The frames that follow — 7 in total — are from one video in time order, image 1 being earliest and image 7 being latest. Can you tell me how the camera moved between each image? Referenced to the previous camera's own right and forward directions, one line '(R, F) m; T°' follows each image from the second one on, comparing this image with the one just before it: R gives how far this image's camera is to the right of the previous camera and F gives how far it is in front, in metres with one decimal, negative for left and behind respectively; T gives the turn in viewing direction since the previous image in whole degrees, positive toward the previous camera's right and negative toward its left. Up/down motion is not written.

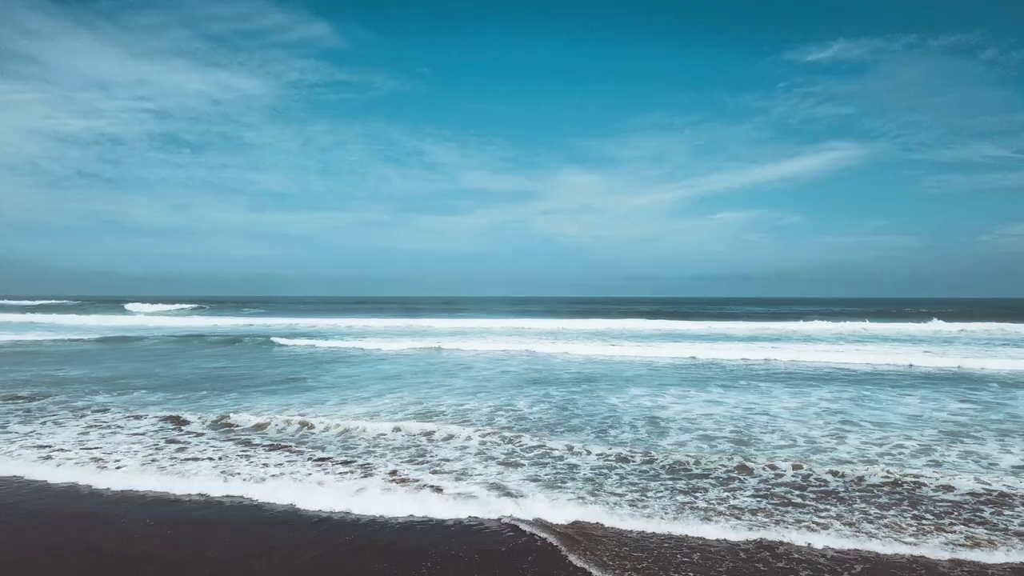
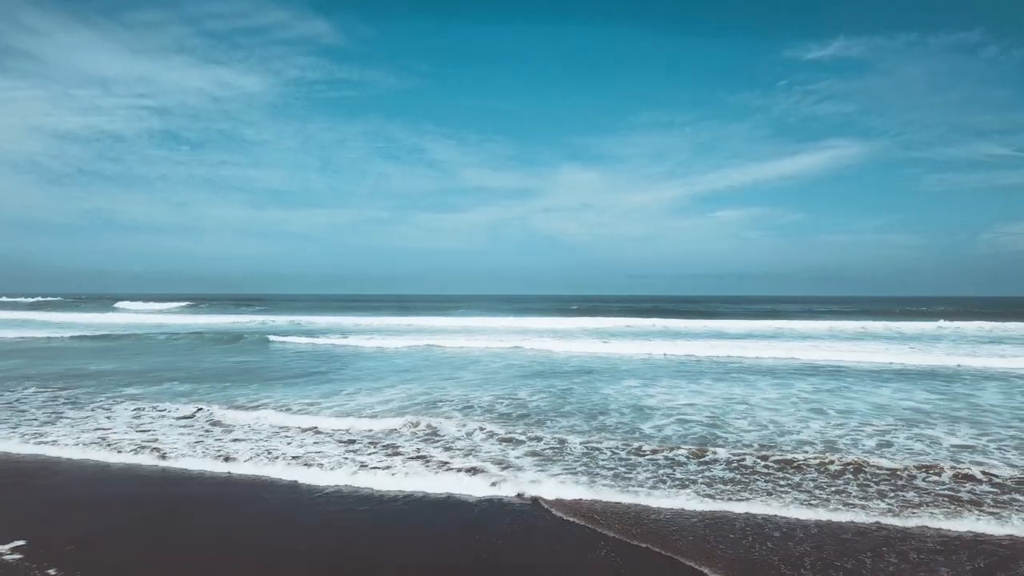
(0.0, -0.8) m; 0°
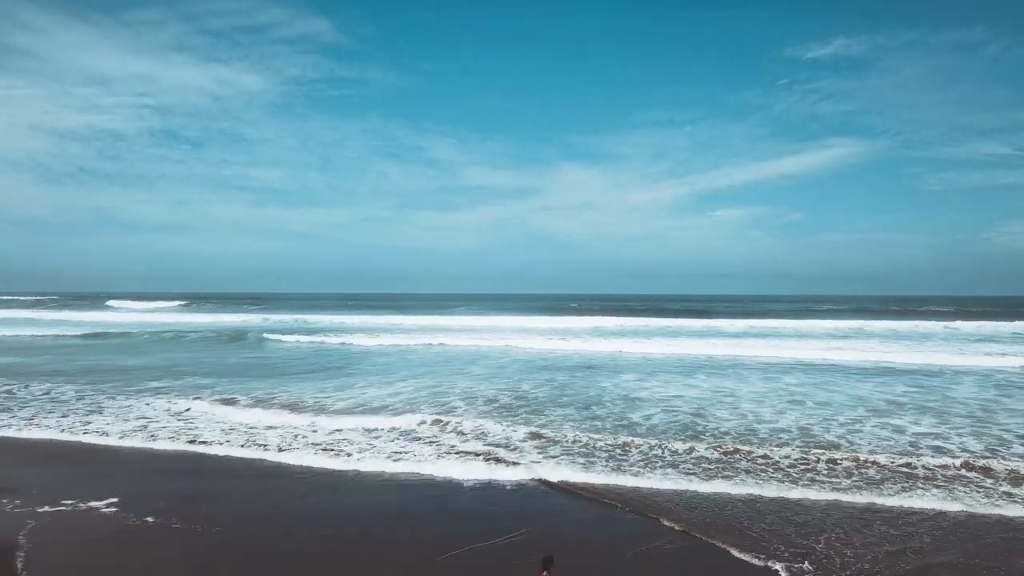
(0.0, -0.7) m; 0°
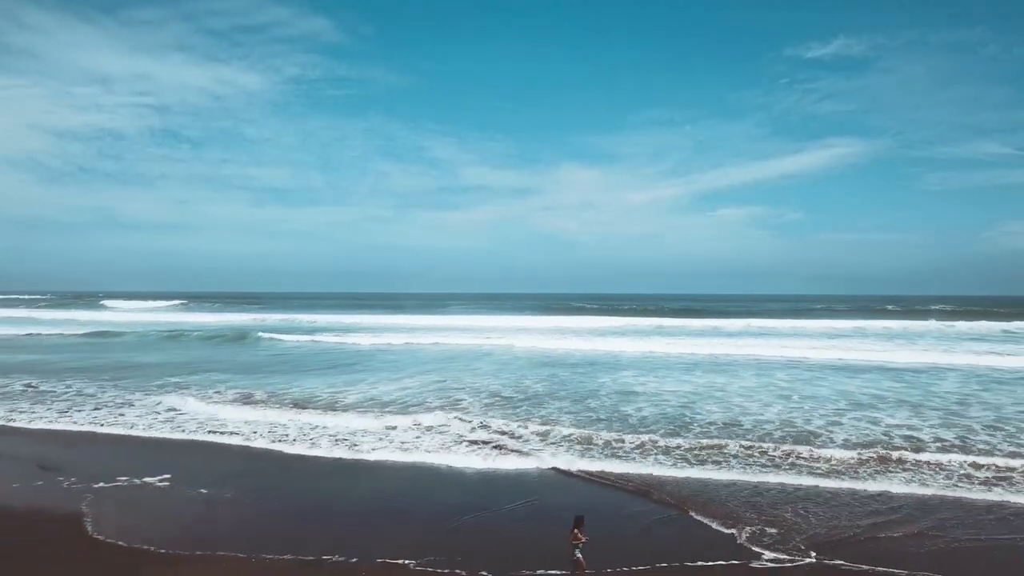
(0.0, -0.5) m; 0°
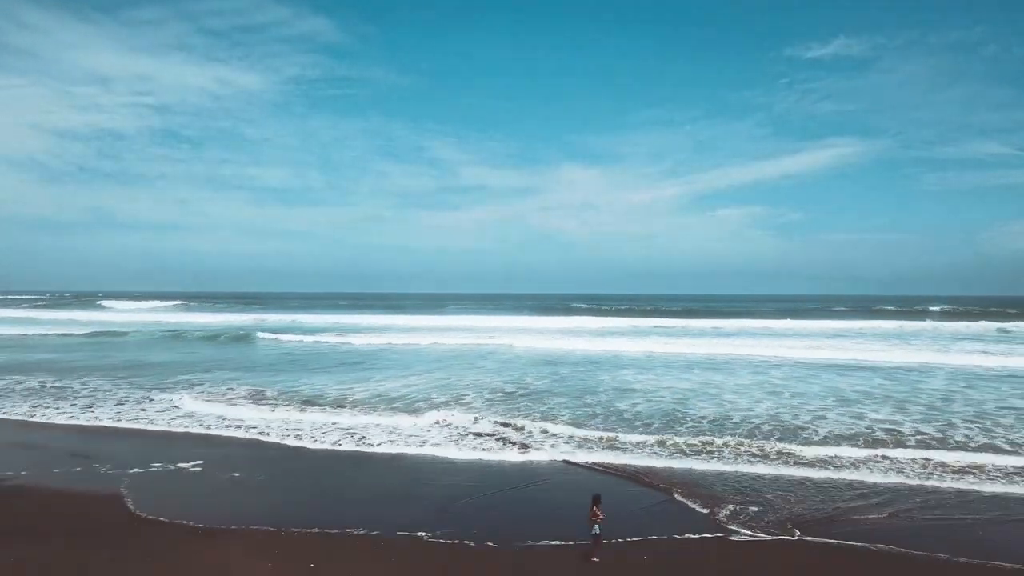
(0.0, -0.4) m; 0°
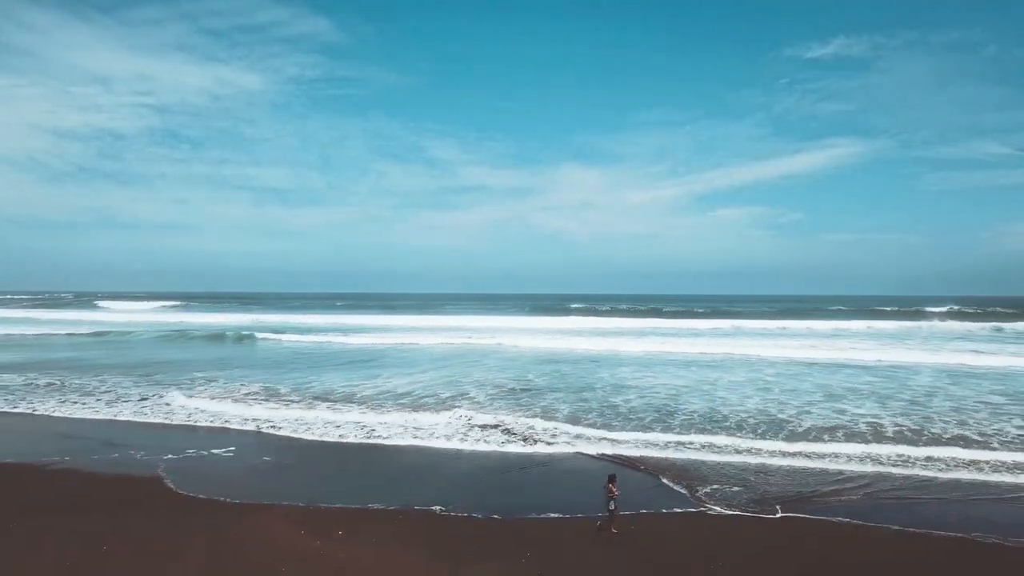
(0.0, -0.5) m; 0°
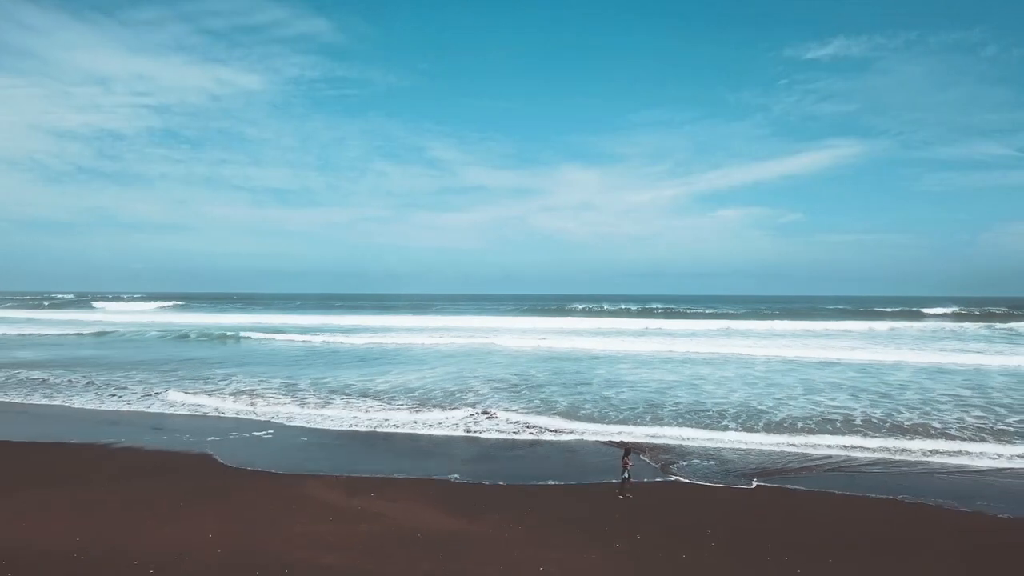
(-0.1, -0.8) m; 0°
